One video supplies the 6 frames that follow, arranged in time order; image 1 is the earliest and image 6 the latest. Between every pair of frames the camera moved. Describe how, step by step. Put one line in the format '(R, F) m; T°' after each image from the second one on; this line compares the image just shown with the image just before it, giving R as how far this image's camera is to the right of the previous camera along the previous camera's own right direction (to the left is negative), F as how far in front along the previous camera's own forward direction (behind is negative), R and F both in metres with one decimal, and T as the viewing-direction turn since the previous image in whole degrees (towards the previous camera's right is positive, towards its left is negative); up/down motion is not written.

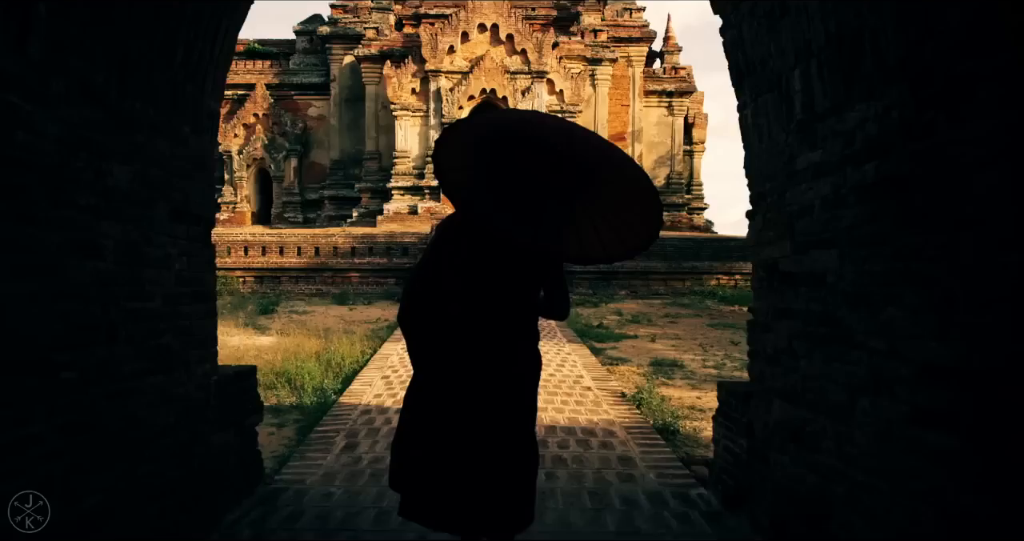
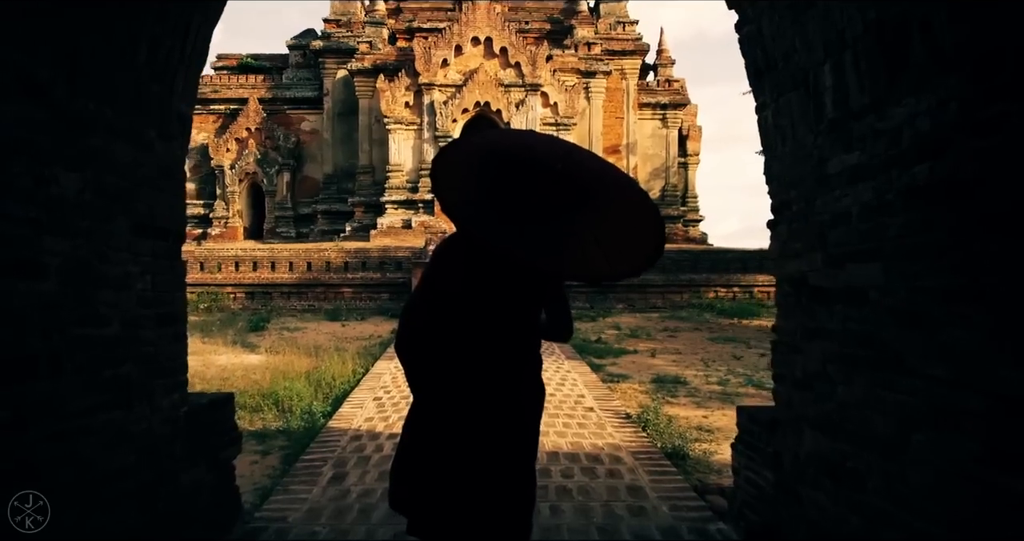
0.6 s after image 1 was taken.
(0.0, +0.2) m; 0°
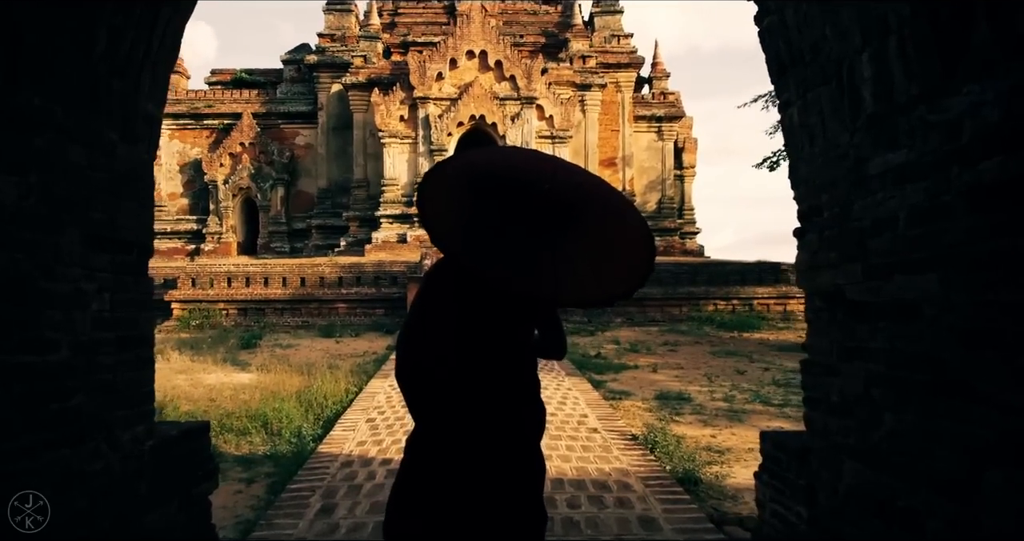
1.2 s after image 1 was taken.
(0.0, +0.2) m; 0°
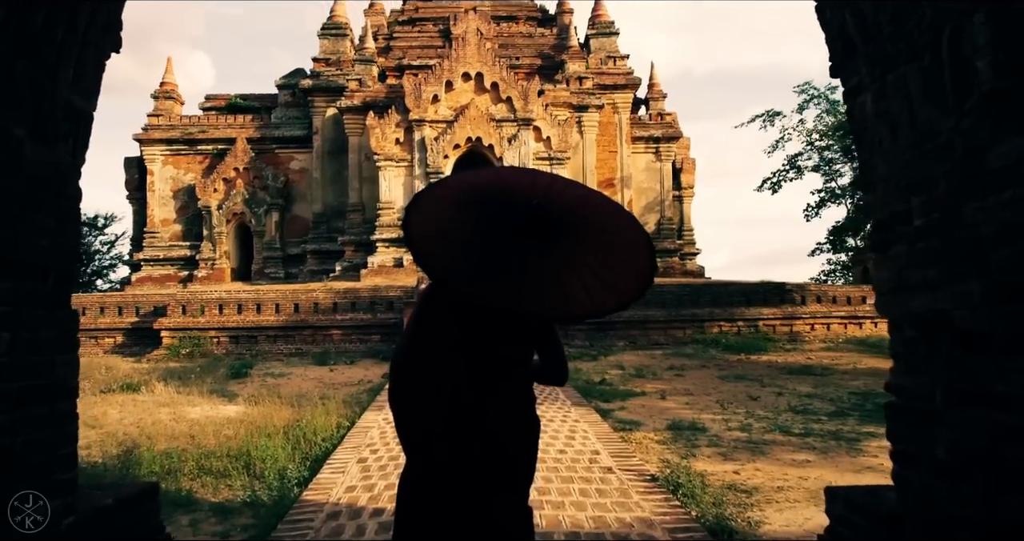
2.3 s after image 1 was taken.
(0.0, +0.4) m; 0°
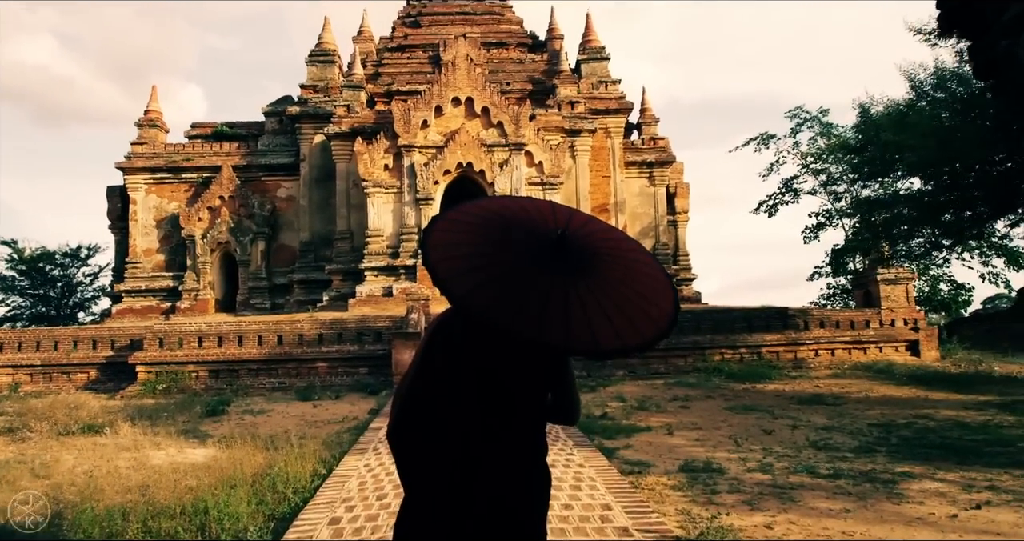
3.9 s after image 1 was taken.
(0.0, +0.6) m; +1°
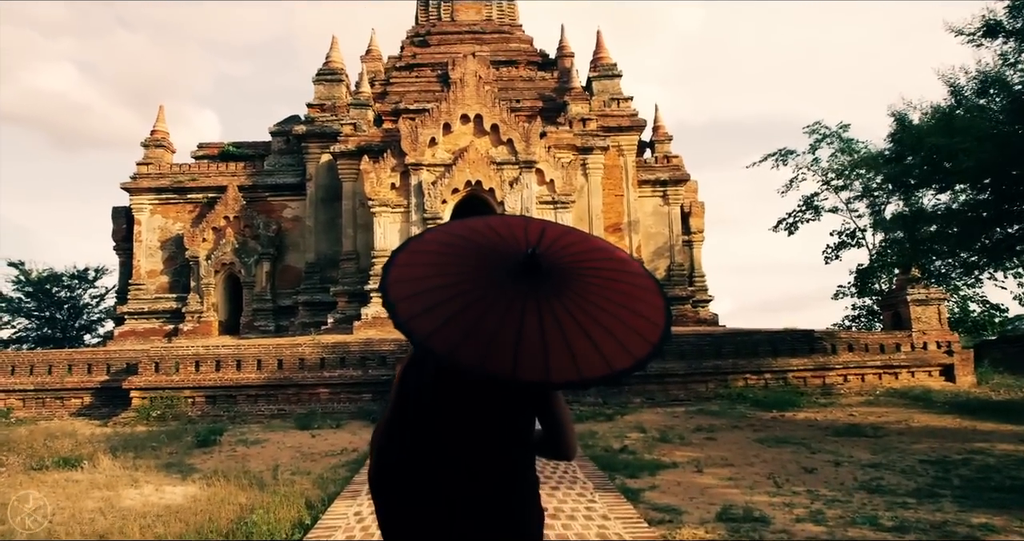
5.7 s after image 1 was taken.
(0.0, +0.7) m; -1°
